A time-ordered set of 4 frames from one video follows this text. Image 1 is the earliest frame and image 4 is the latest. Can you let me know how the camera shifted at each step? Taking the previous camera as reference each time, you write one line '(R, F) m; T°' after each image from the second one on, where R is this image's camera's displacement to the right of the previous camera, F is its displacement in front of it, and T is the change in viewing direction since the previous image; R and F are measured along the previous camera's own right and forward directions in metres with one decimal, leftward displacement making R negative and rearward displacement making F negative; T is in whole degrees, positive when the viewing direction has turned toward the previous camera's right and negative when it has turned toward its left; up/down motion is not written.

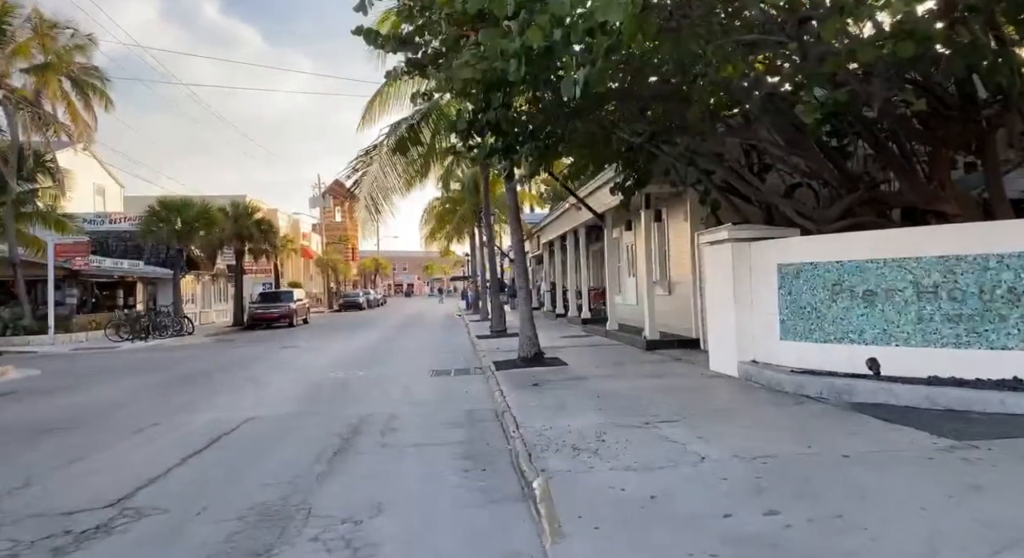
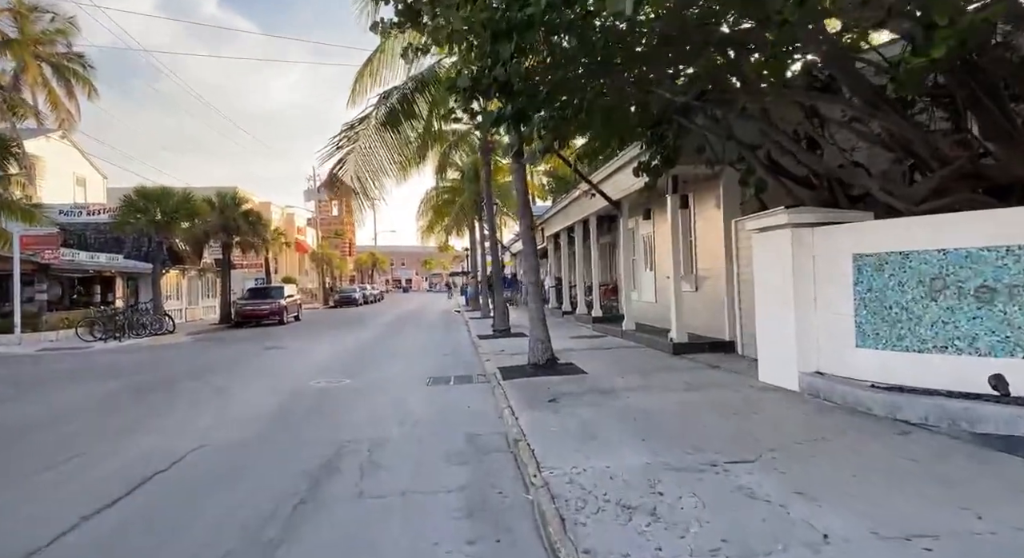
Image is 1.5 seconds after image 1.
(-0.2, +1.6) m; 0°
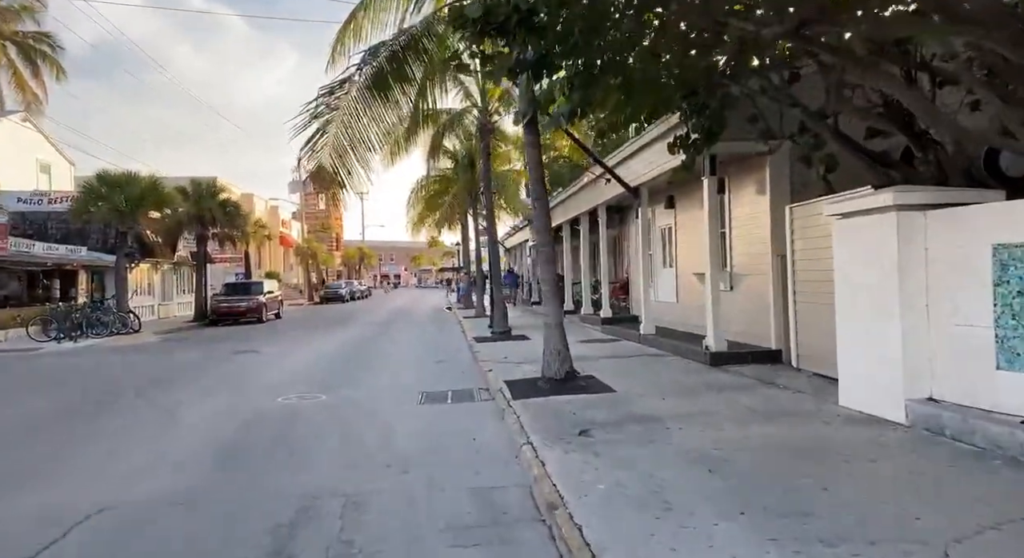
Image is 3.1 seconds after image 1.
(-0.3, +1.8) m; +1°
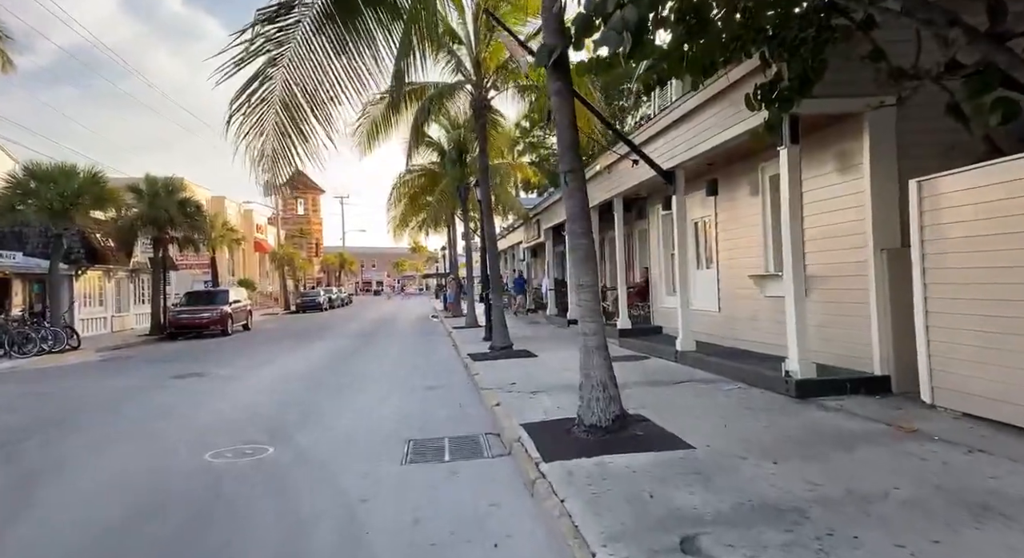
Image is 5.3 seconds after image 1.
(-0.4, +2.6) m; +2°
